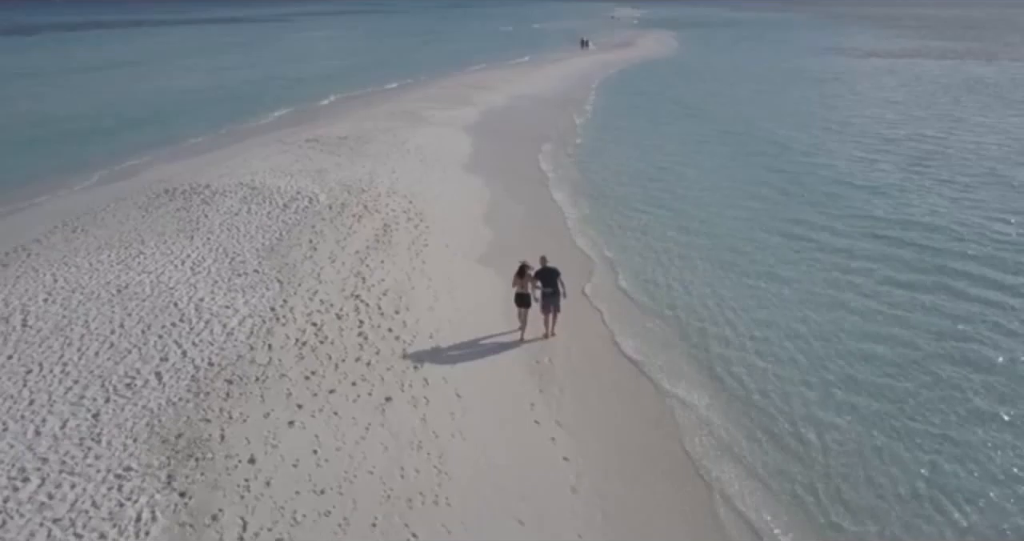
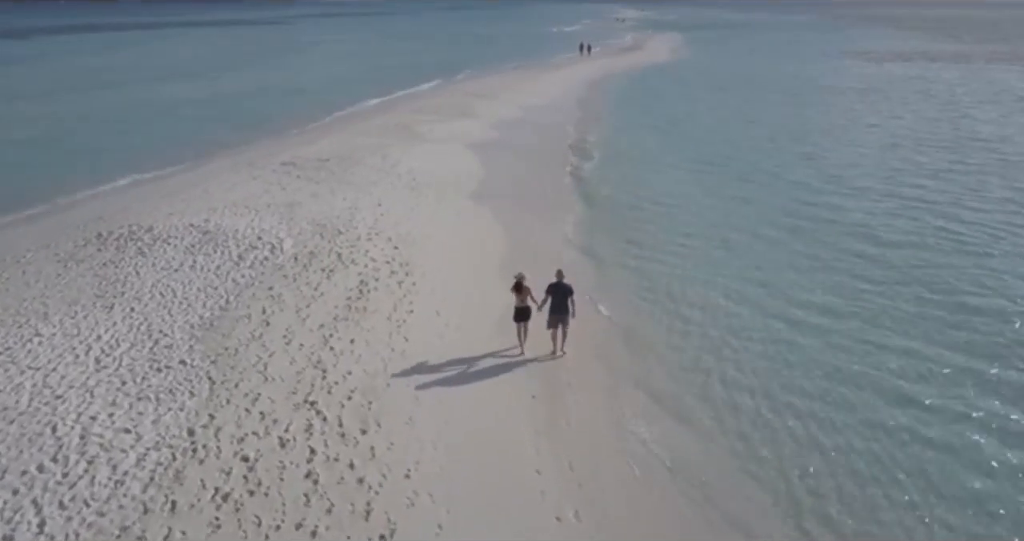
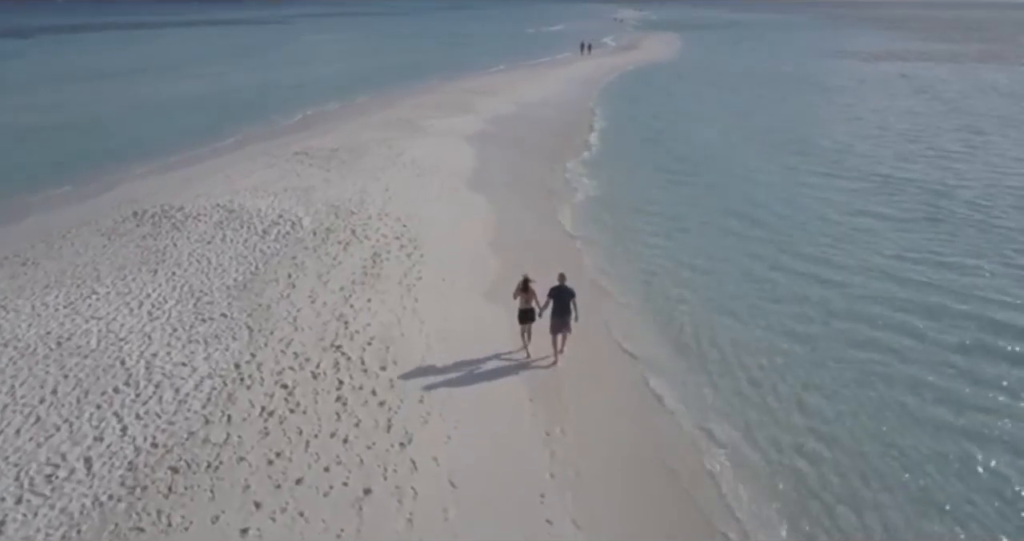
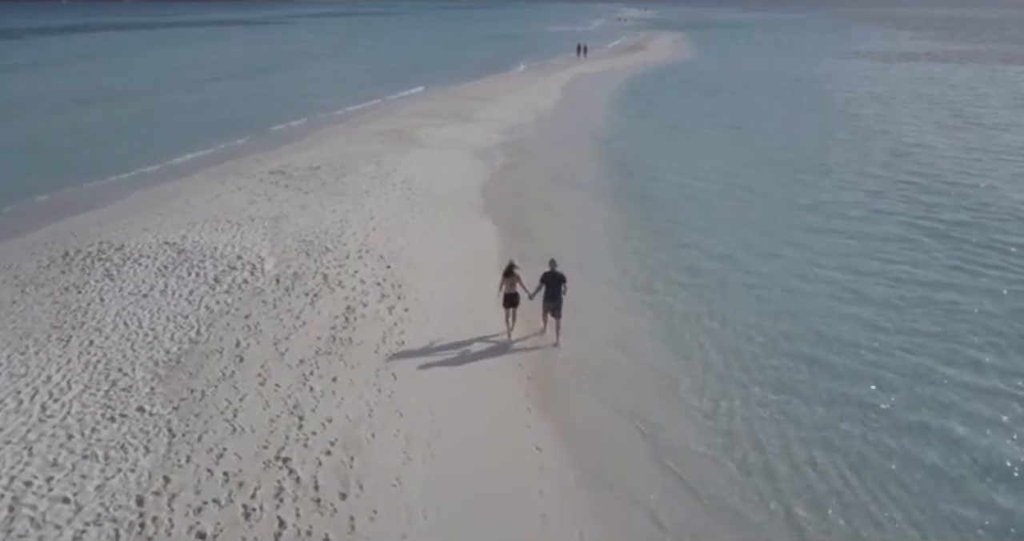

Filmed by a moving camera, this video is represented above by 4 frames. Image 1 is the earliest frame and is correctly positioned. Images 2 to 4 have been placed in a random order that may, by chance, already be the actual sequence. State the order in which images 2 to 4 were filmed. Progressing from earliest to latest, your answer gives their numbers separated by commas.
3, 2, 4
